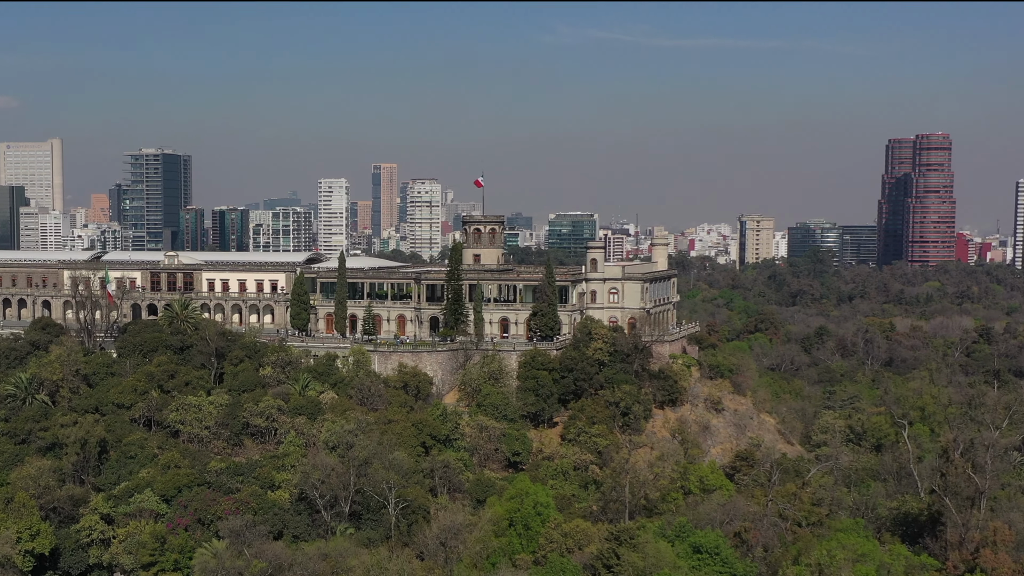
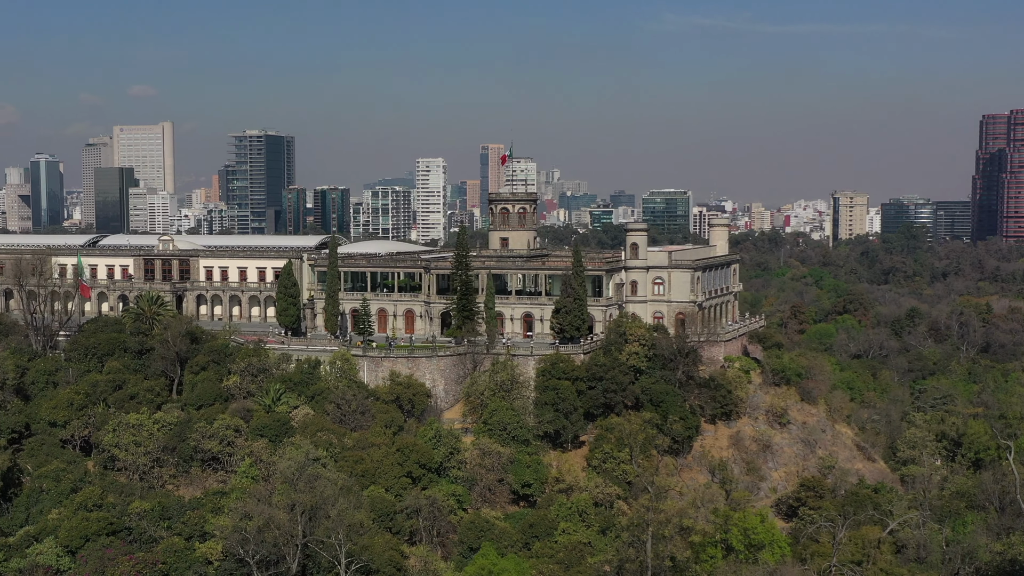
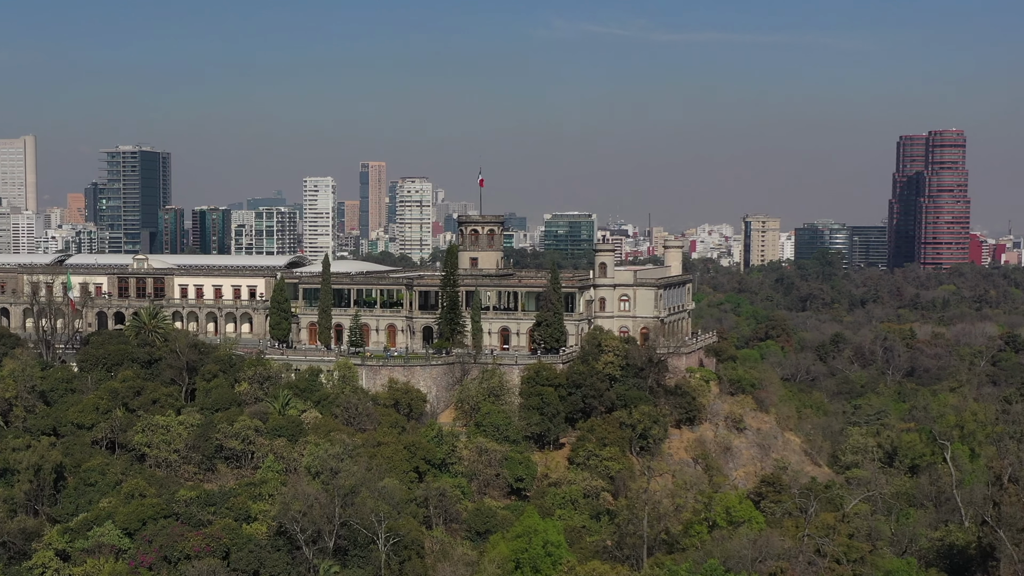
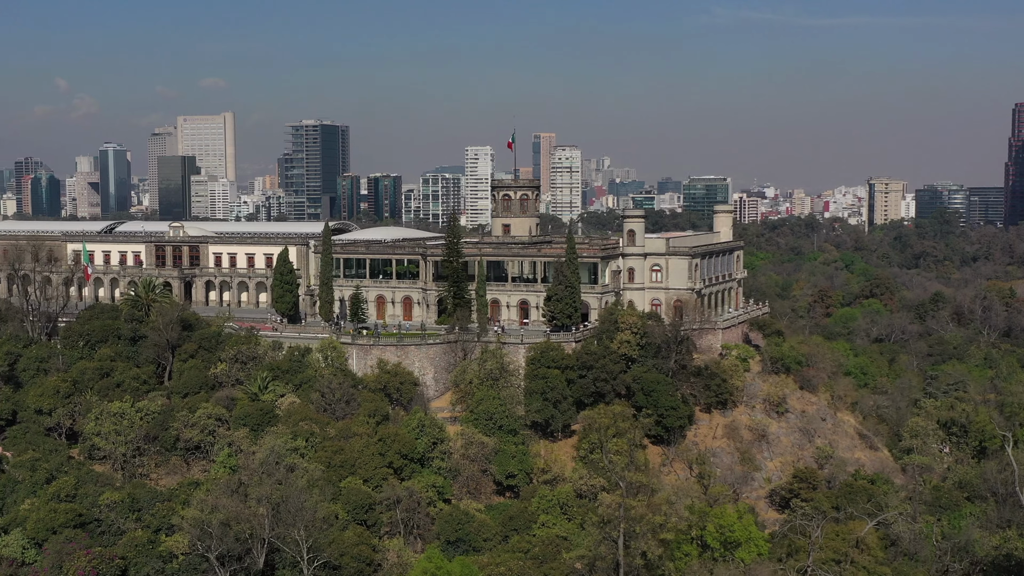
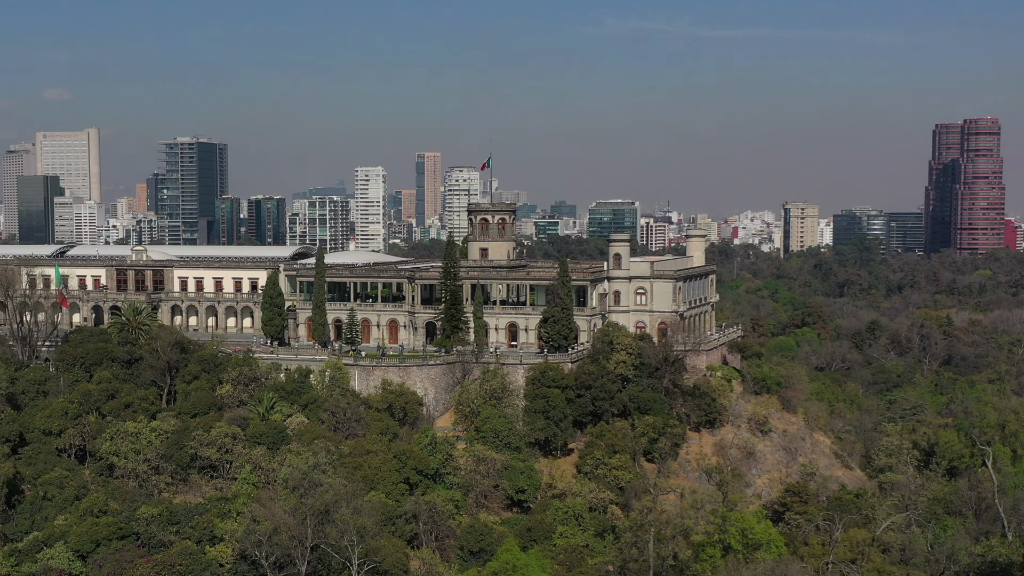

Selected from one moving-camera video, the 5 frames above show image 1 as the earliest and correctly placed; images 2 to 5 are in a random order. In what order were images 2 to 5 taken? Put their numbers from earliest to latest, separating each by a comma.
3, 5, 2, 4
